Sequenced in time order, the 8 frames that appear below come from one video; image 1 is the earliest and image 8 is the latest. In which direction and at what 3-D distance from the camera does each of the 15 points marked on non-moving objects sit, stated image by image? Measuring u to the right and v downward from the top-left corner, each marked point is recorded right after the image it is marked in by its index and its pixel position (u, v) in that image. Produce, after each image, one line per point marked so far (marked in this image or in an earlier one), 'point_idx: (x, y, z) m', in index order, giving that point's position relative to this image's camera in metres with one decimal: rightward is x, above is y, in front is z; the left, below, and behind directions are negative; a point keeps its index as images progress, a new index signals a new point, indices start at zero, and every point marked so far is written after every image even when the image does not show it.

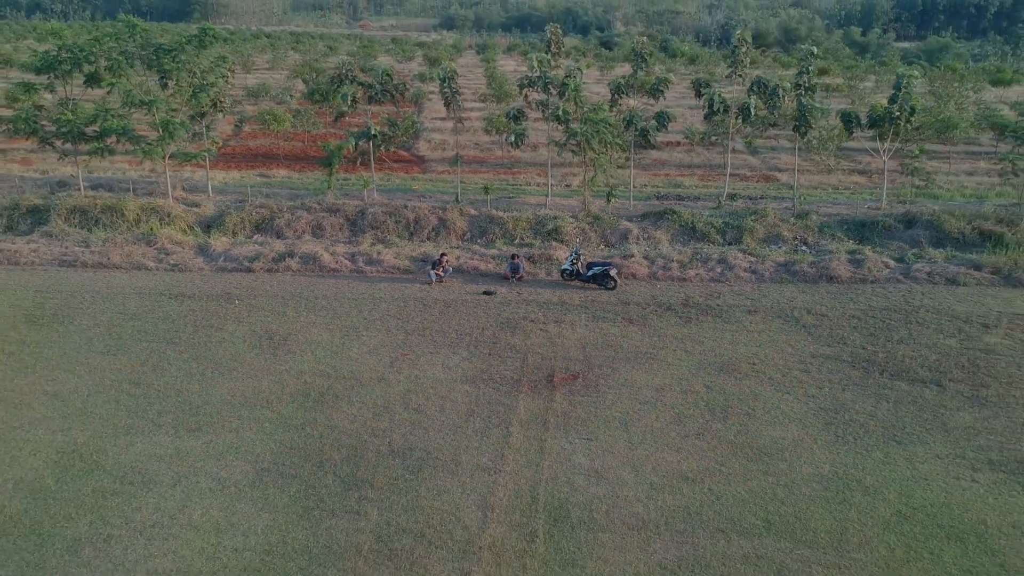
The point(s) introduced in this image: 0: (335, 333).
0: (-2.3, -0.6, +9.5) m
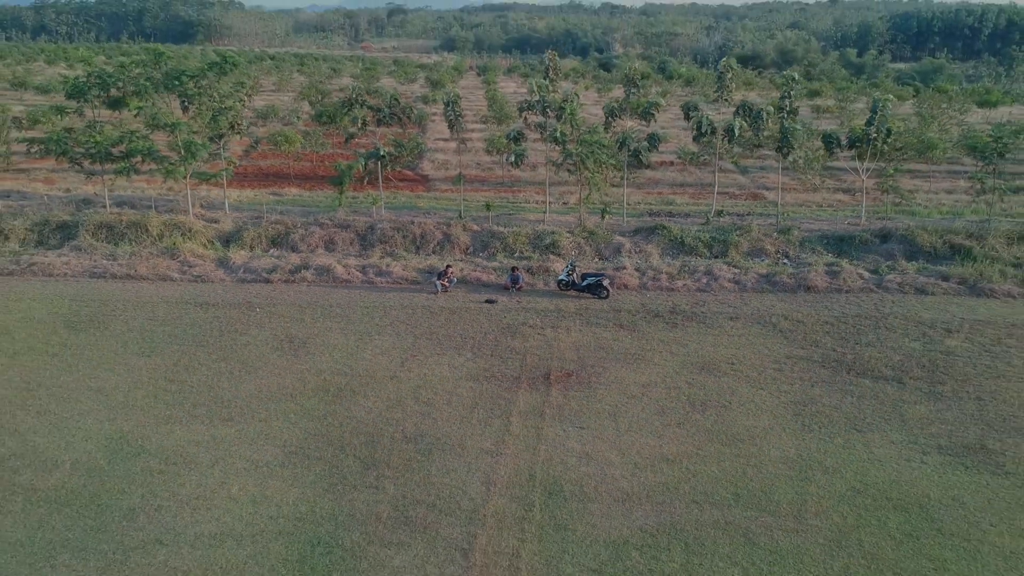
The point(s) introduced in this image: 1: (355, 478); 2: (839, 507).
0: (-2.3, -0.7, +10.3) m
1: (-1.5, -1.8, +6.9) m
2: (+3.0, -2.0, +6.6) m
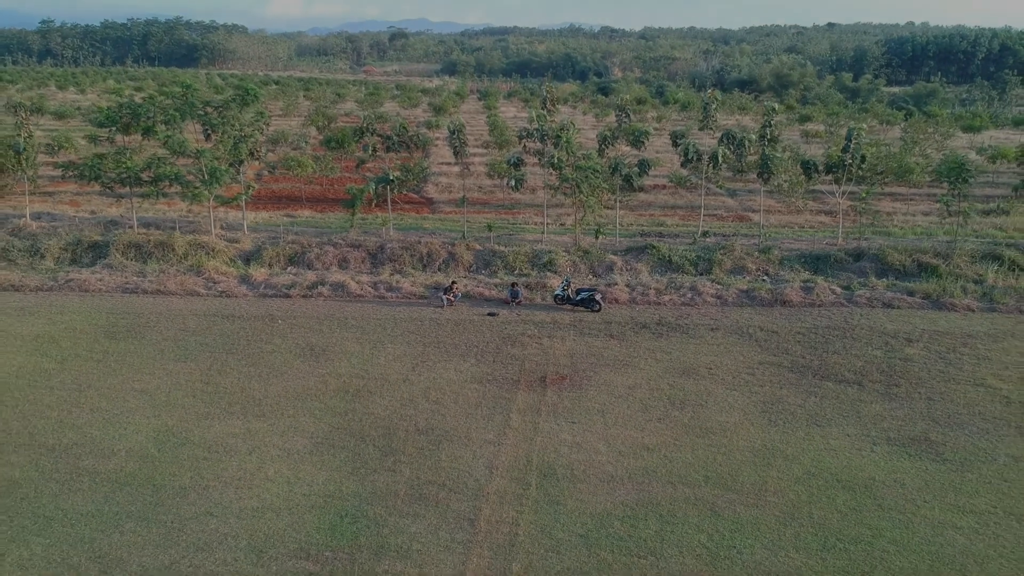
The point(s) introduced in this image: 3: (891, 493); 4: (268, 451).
0: (-2.3, -0.9, +11.4) m
1: (-1.5, -1.9, +7.9) m
2: (+3.0, -2.1, +7.6) m
3: (+4.0, -2.1, +7.5) m
4: (-2.8, -1.9, +8.3) m
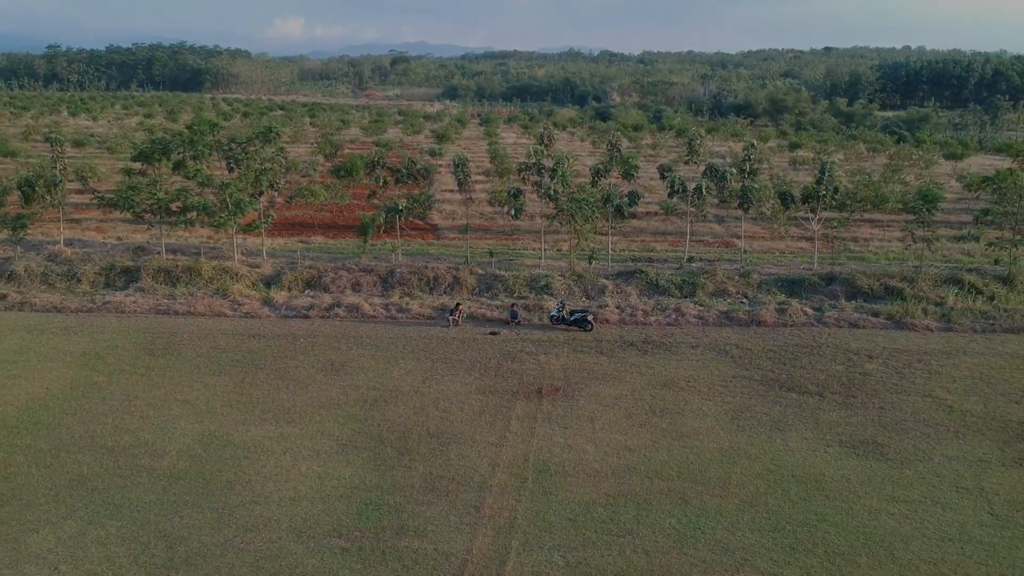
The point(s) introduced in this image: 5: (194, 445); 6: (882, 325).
0: (-2.3, -1.3, +12.7) m
1: (-1.5, -2.2, +9.2) m
2: (+3.0, -2.4, +8.8) m
3: (+4.0, -2.4, +8.8) m
4: (-2.8, -2.2, +9.5) m
5: (-4.3, -2.1, +9.7) m
6: (+7.4, -0.7, +14.4) m
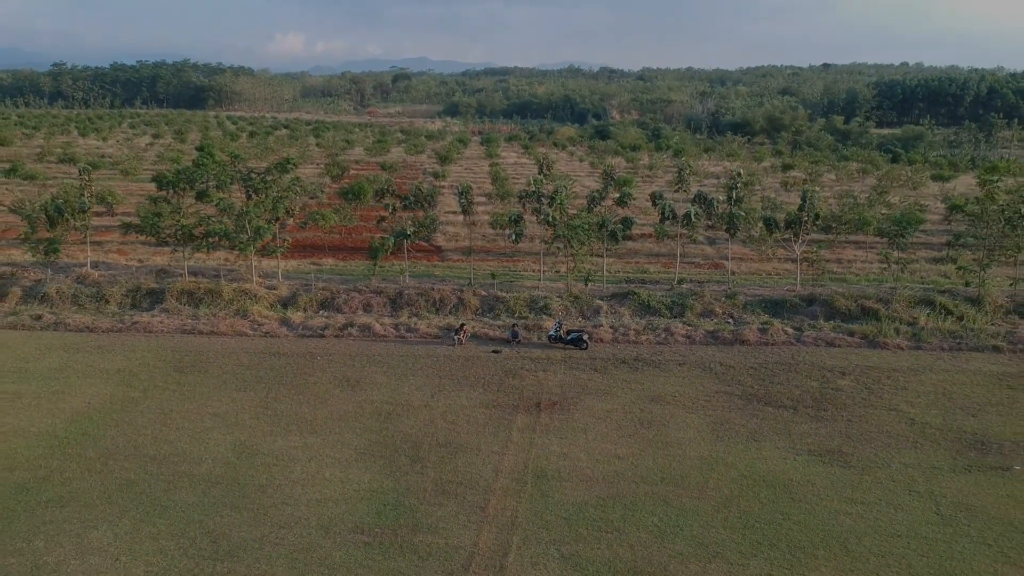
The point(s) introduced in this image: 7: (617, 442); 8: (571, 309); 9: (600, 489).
0: (-2.3, -1.7, +13.8) m
1: (-1.5, -2.6, +10.3) m
2: (+3.0, -2.7, +9.9) m
3: (+4.0, -2.8, +9.8) m
4: (-2.8, -2.5, +10.6) m
5: (-4.3, -2.5, +10.8) m
6: (+7.4, -1.2, +15.5) m
7: (+1.6, -2.4, +11.0) m
8: (+1.4, -0.5, +17.6) m
9: (+1.2, -2.7, +9.7) m
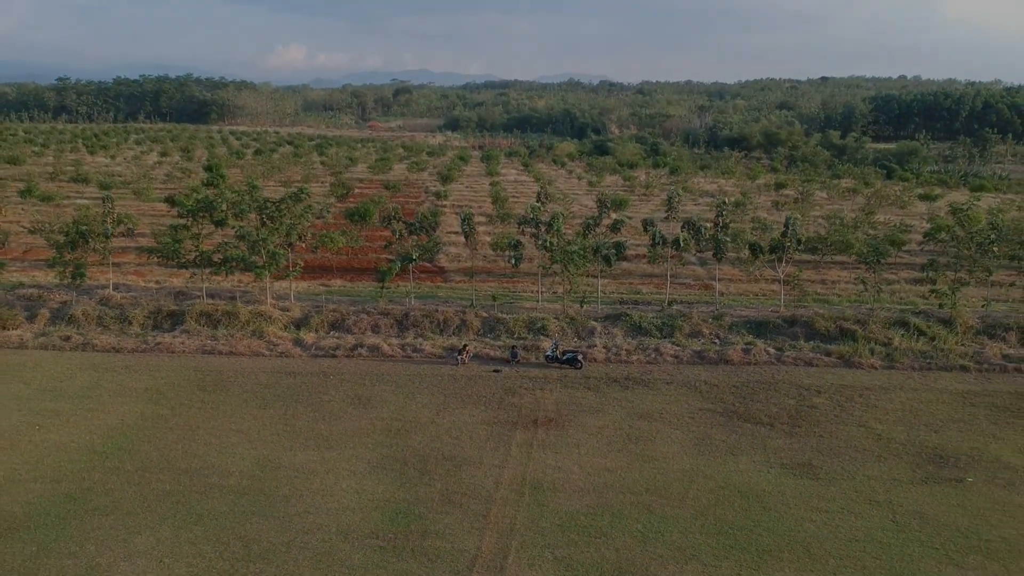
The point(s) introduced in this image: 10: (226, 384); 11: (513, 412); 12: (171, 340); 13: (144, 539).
0: (-2.3, -2.2, +14.8) m
1: (-1.5, -3.0, +11.3) m
2: (+3.0, -3.2, +10.9) m
3: (+4.0, -3.2, +10.9) m
4: (-2.8, -3.0, +11.6) m
5: (-4.3, -2.9, +11.8) m
6: (+7.4, -1.7, +16.6) m
7: (+1.6, -2.8, +12.1) m
8: (+1.4, -1.1, +18.7) m
9: (+1.2, -3.2, +10.8) m
10: (-6.1, -2.1, +15.4) m
11: (0.0, -2.4, +13.9) m
12: (-8.5, -1.3, +17.9) m
13: (-5.1, -3.5, +9.9) m
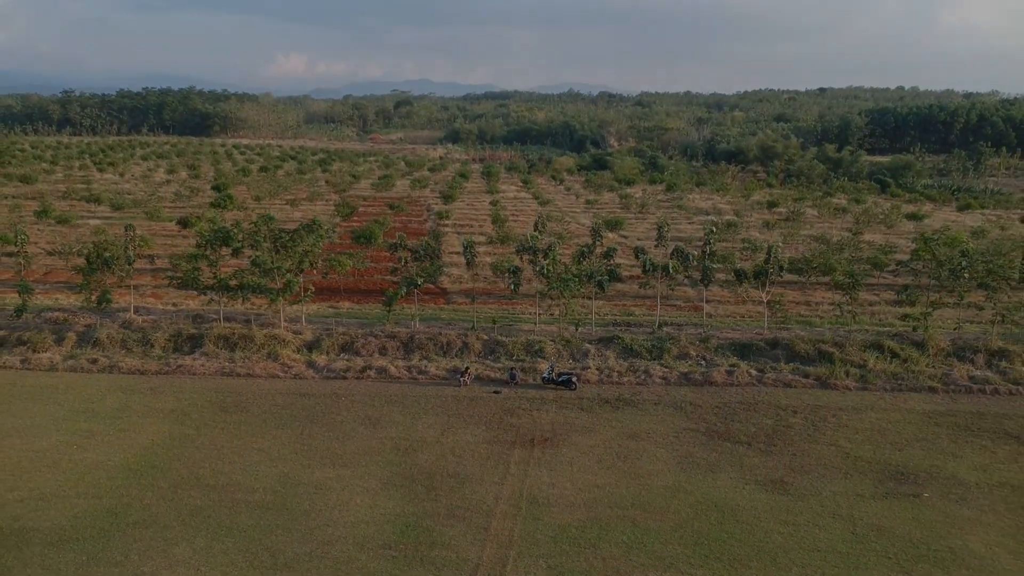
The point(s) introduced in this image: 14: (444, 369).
0: (-2.4, -2.9, +16.0) m
1: (-1.5, -3.6, +12.5) m
2: (+2.9, -3.7, +12.1) m
3: (+3.9, -3.8, +12.1) m
4: (-2.8, -3.6, +12.8) m
5: (-4.3, -3.5, +13.0) m
6: (+7.4, -2.4, +17.8) m
7: (+1.6, -3.4, +13.3) m
8: (+1.4, -1.8, +19.9) m
9: (+1.1, -3.7, +12.0) m
10: (-6.2, -2.7, +16.6) m
11: (0.0, -3.0, +15.1) m
12: (-8.5, -2.0, +19.1) m
13: (-5.1, -4.0, +11.0) m
14: (-1.8, -2.1, +18.7) m
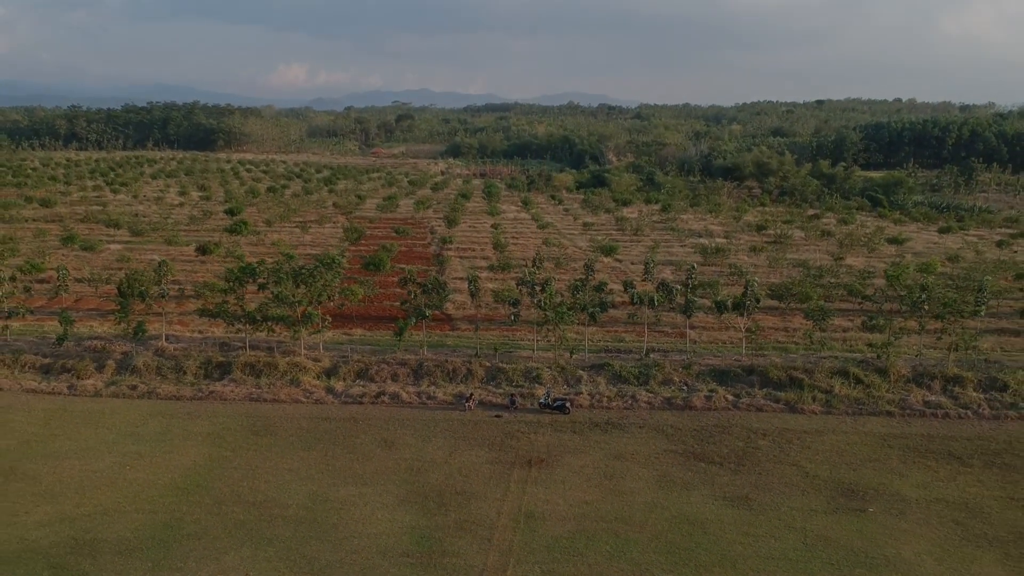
0: (-2.4, -3.8, +18.0) m
1: (-1.5, -4.5, +14.5) m
2: (+2.9, -4.6, +14.1) m
3: (+3.9, -4.6, +14.0) m
4: (-2.8, -4.5, +14.8) m
5: (-4.3, -4.4, +15.0) m
6: (+7.4, -3.3, +19.8) m
7: (+1.6, -4.3, +15.3) m
8: (+1.4, -2.7, +21.9) m
9: (+1.1, -4.6, +13.9) m
10: (-6.2, -3.6, +18.6) m
11: (0.0, -3.9, +17.1) m
12: (-8.5, -2.9, +21.1) m
13: (-5.1, -4.9, +13.0) m
14: (-1.8, -3.1, +20.7) m
